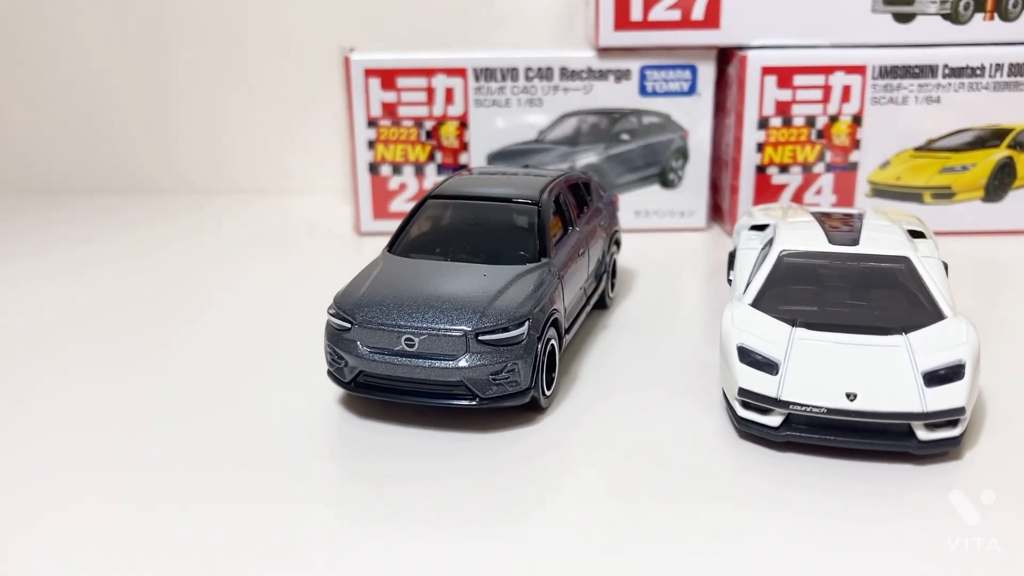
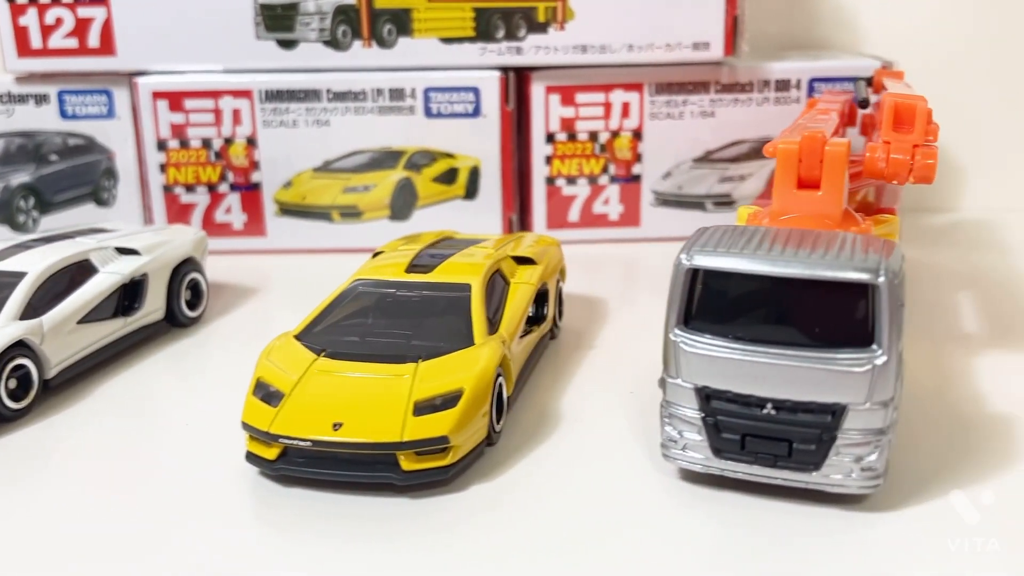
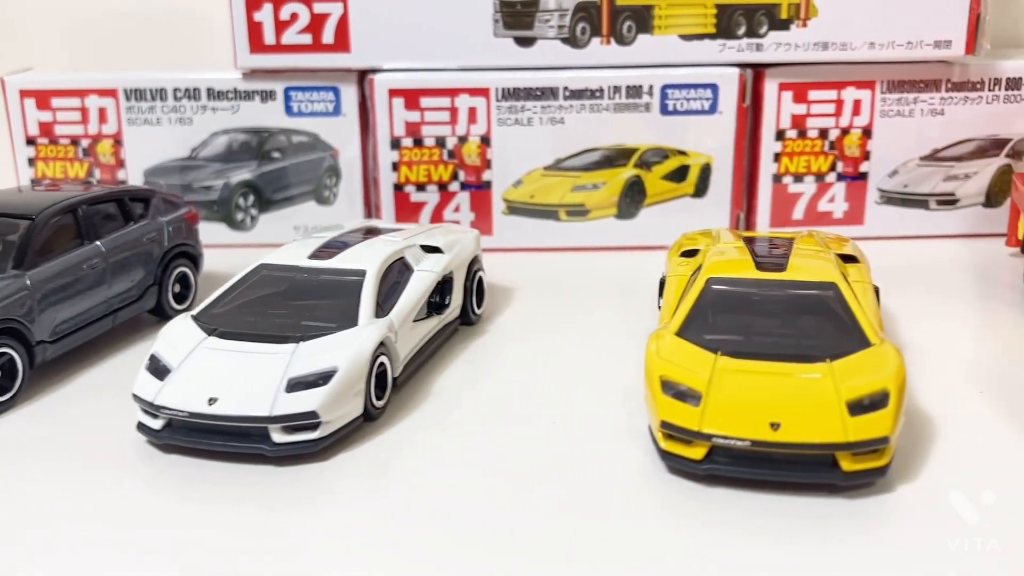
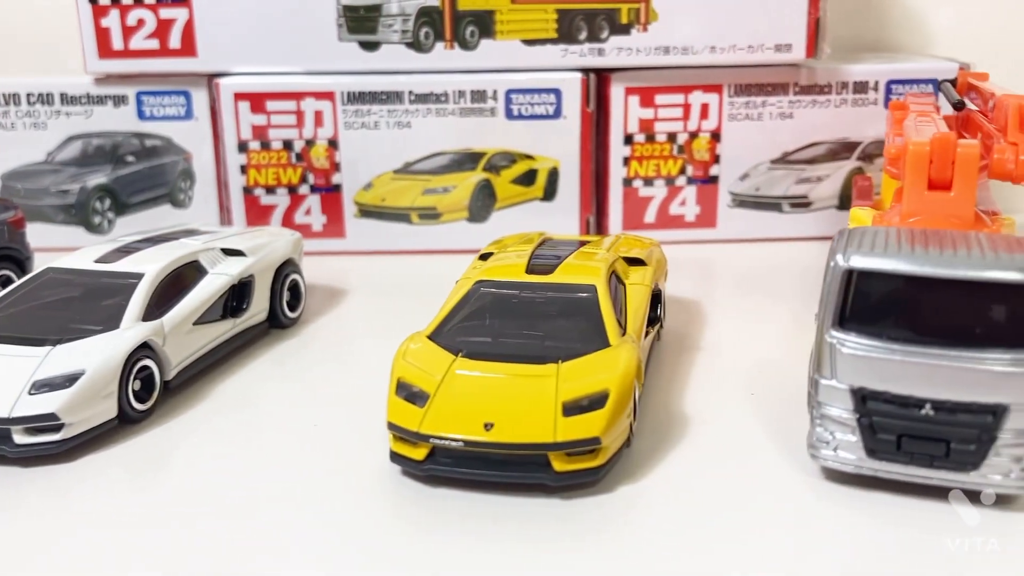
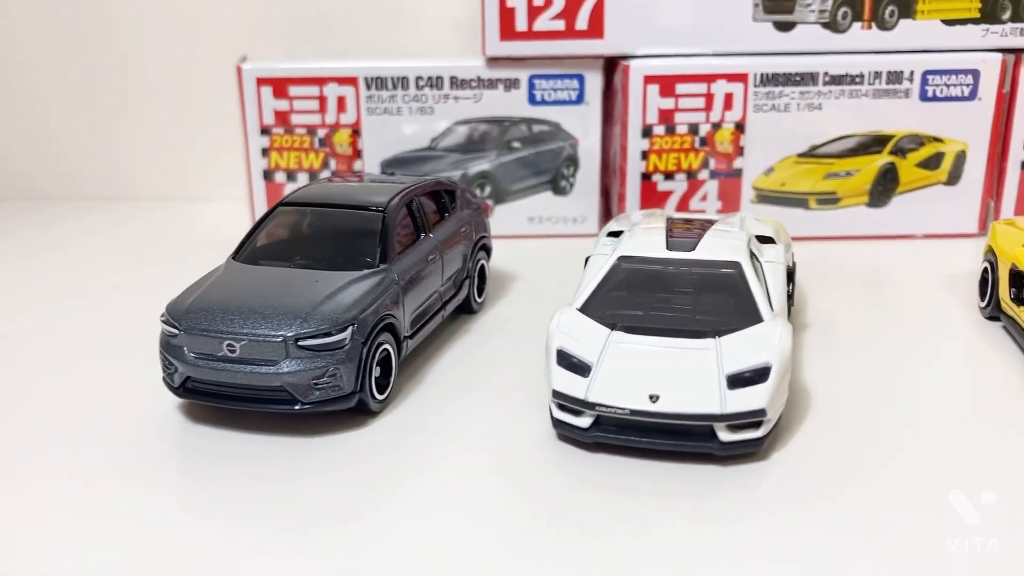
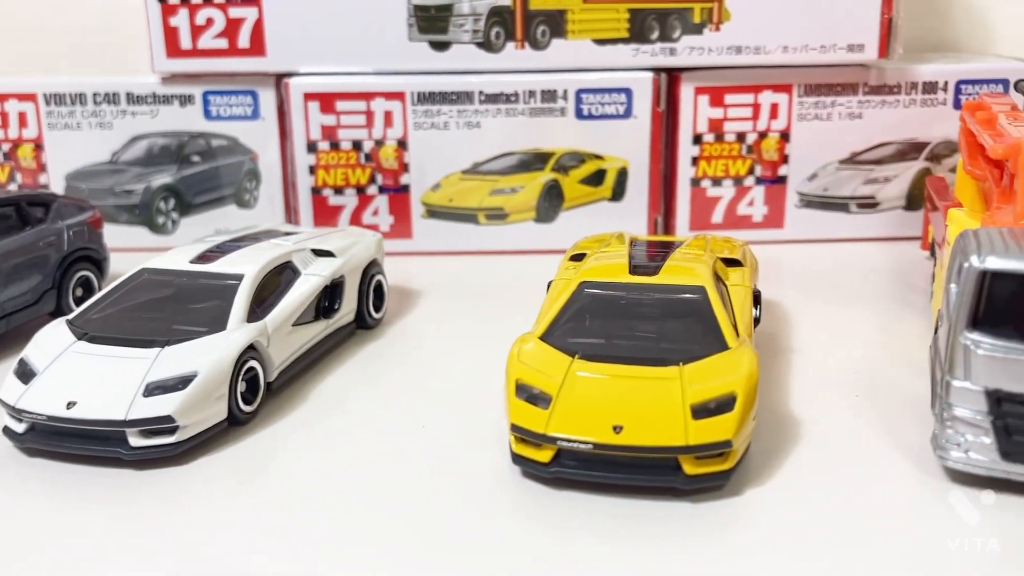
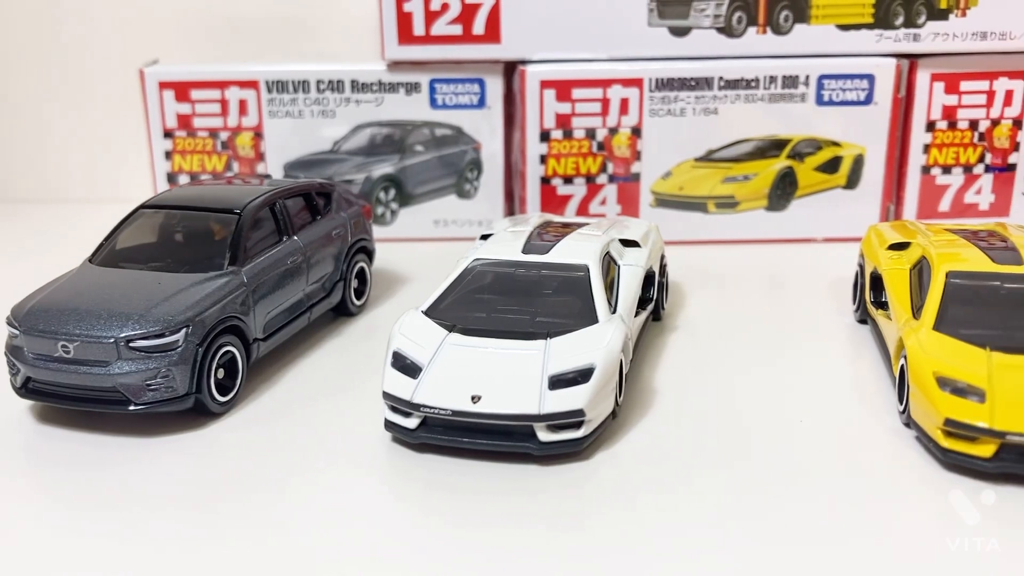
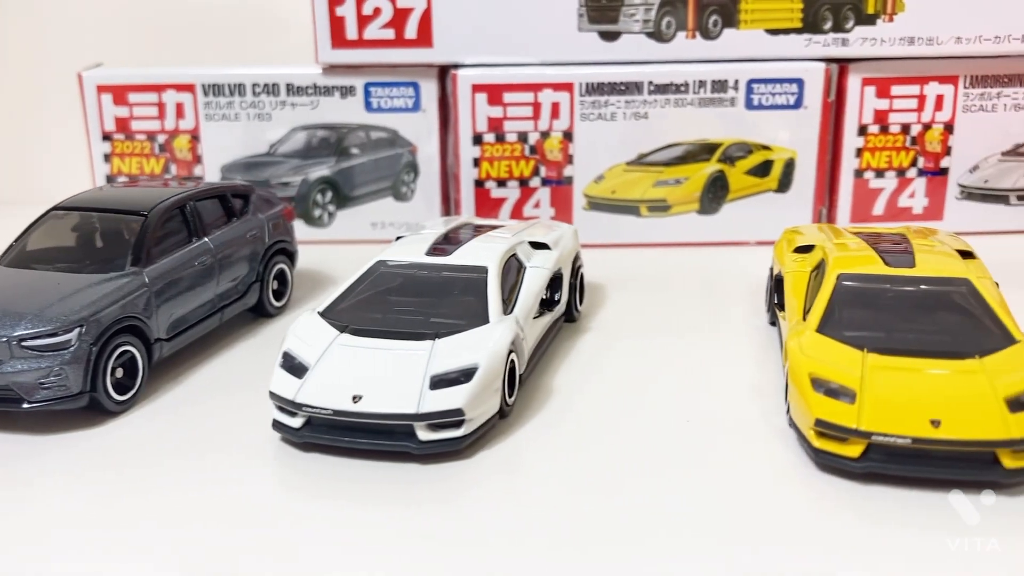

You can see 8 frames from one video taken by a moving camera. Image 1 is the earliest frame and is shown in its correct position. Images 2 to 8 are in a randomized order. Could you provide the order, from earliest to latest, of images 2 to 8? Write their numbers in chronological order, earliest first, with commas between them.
5, 7, 8, 3, 6, 4, 2
